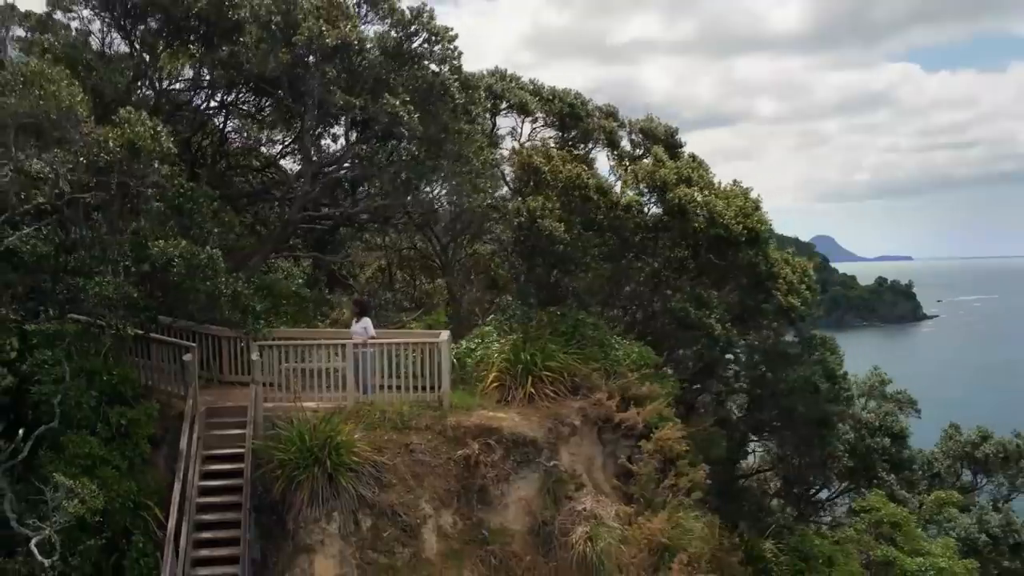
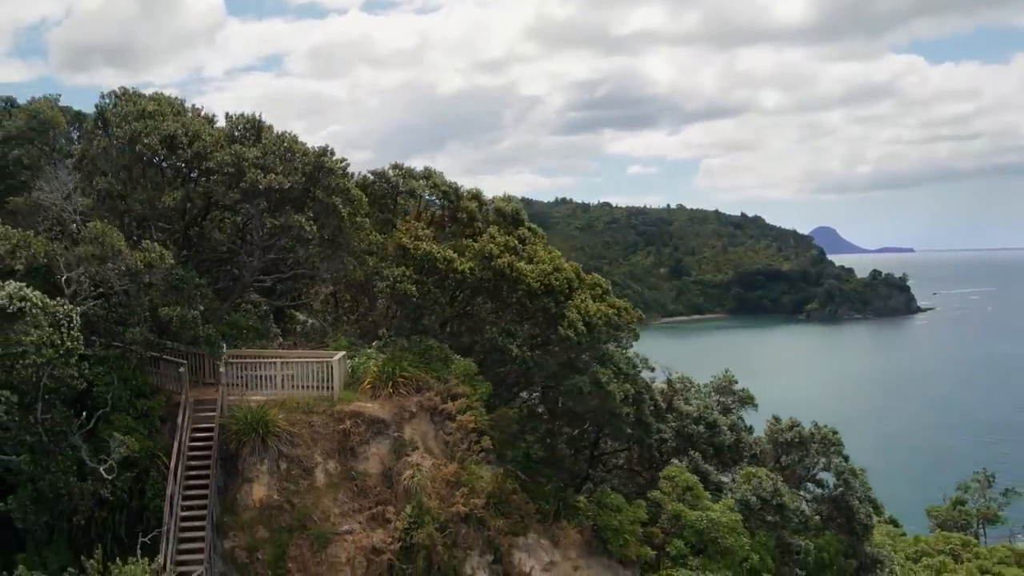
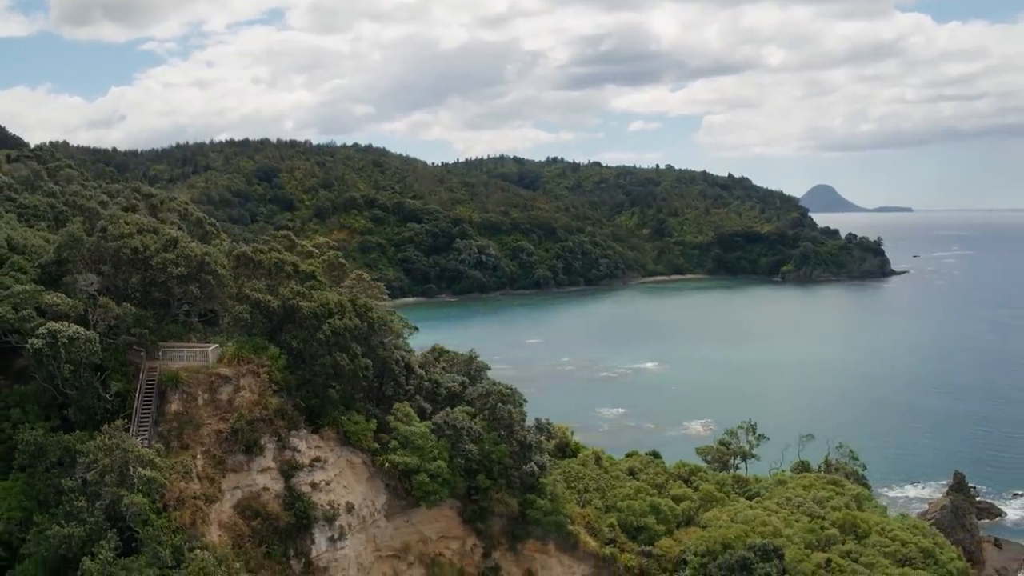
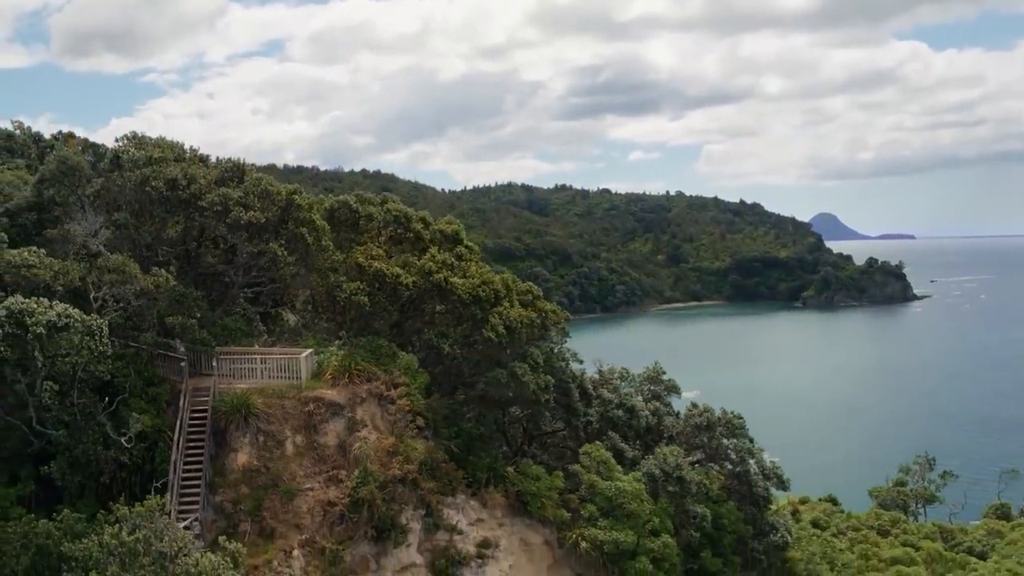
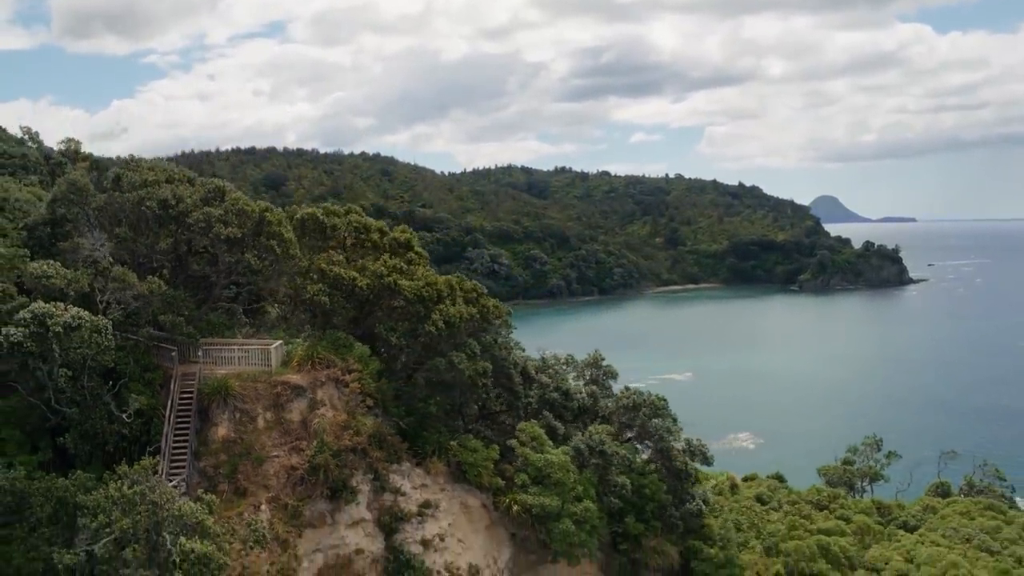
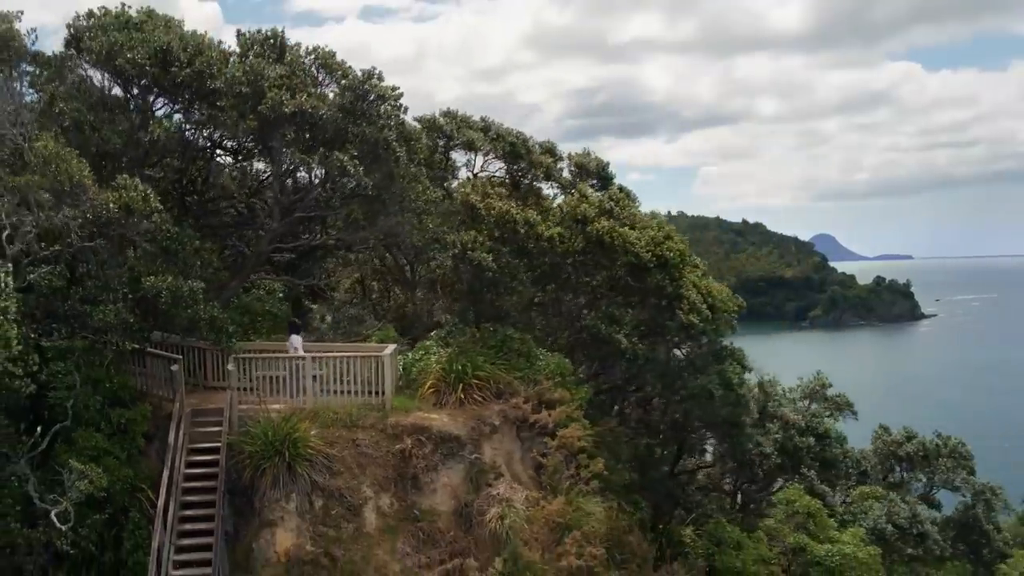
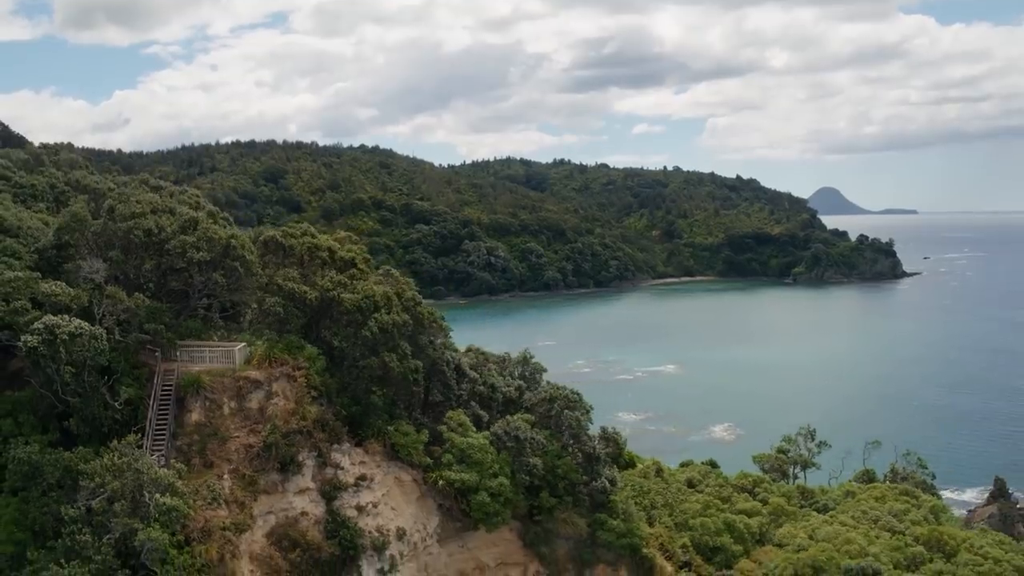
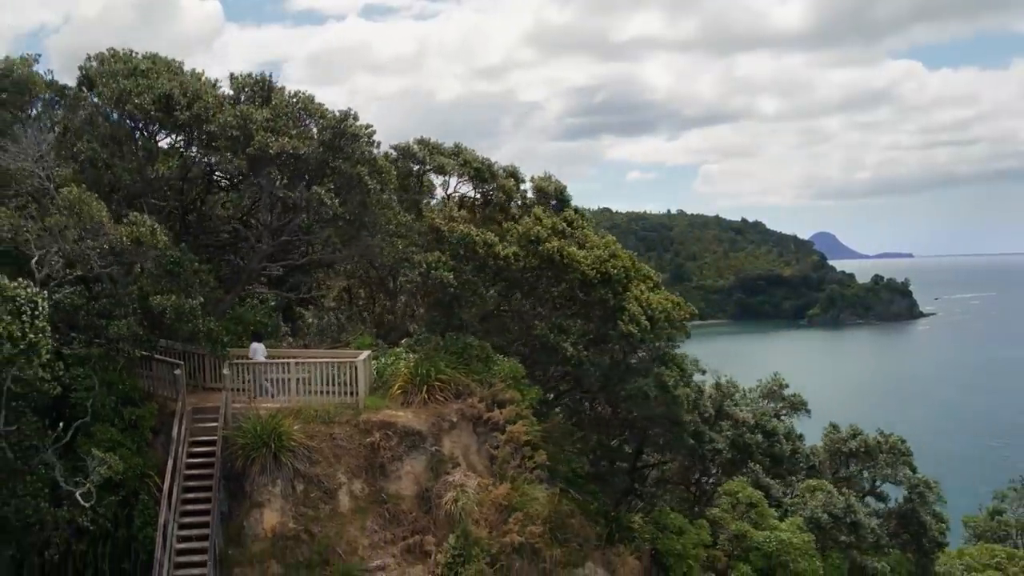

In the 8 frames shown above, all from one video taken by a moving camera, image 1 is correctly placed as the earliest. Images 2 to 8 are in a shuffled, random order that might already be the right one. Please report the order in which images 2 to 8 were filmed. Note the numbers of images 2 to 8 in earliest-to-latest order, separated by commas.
6, 8, 2, 4, 5, 7, 3
